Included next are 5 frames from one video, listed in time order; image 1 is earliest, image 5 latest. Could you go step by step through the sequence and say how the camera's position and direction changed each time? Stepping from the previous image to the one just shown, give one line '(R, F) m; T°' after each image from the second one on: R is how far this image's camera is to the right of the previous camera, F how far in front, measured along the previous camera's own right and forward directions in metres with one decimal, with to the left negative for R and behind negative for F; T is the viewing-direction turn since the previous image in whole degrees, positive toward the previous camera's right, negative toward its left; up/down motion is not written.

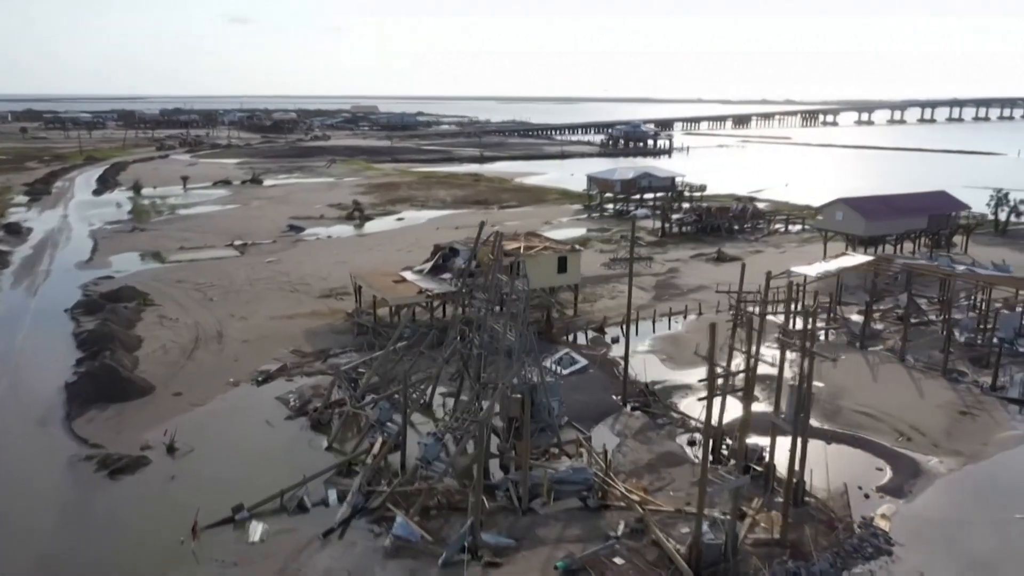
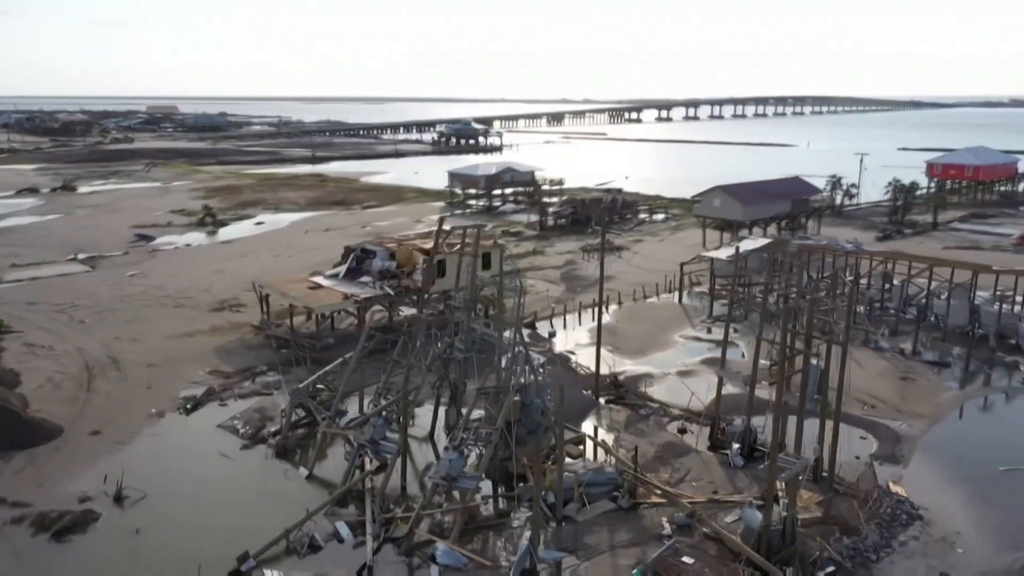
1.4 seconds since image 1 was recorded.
(-3.0, +1.3) m; +13°
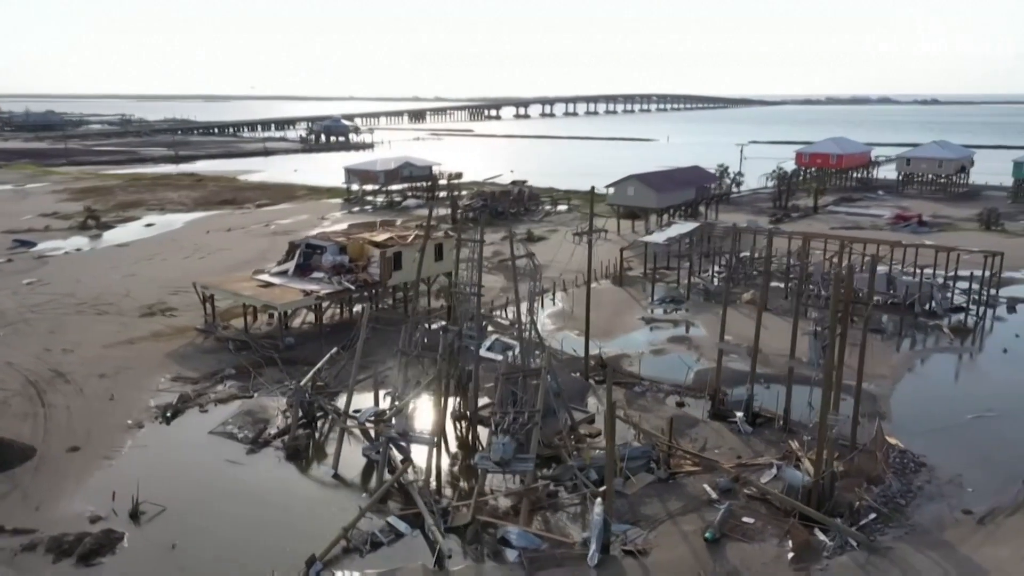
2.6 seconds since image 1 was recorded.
(-2.8, +0.2) m; +10°
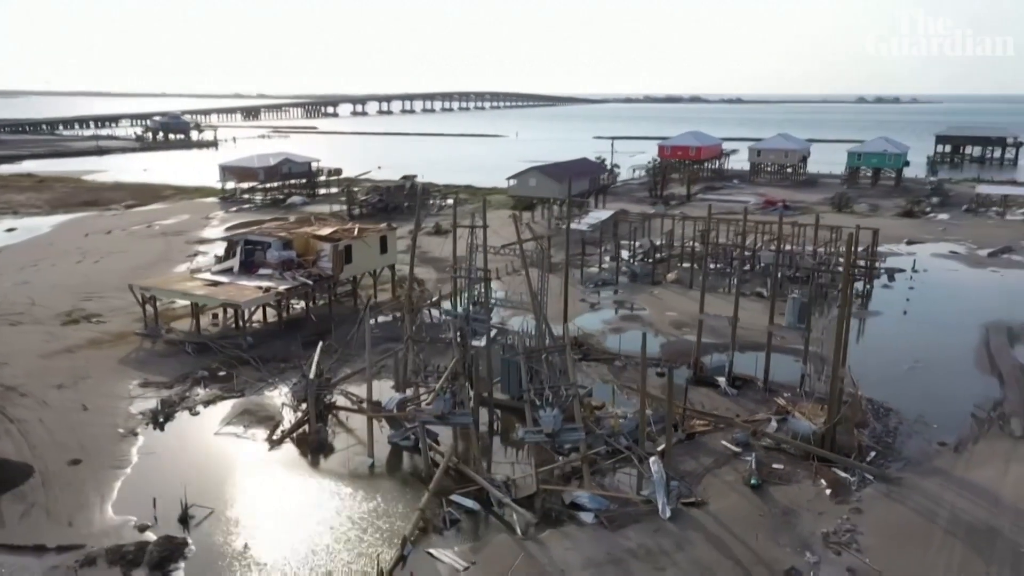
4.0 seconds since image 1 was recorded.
(-3.2, -0.2) m; +12°
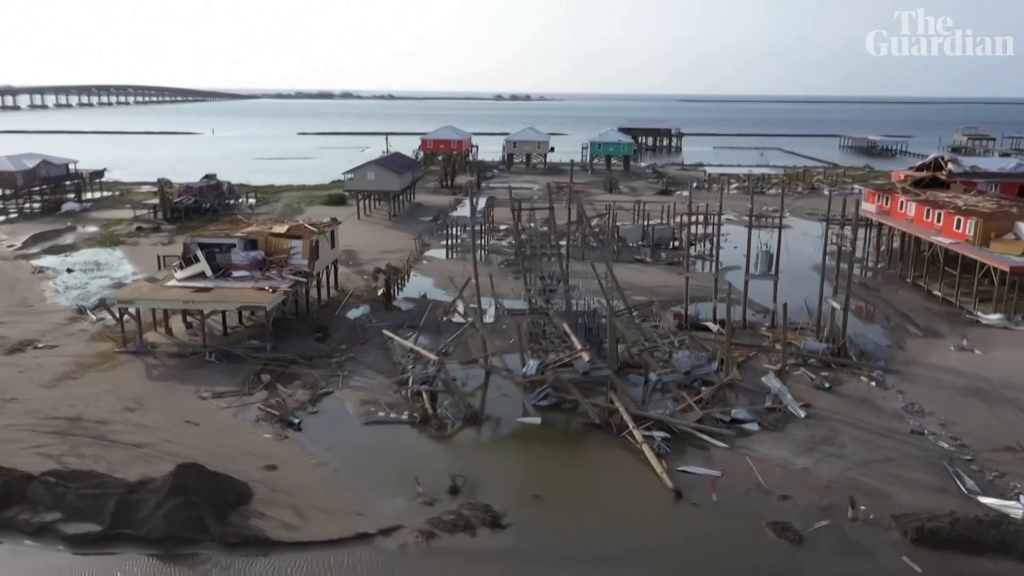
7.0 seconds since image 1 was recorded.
(-8.2, 0.0) m; +24°
